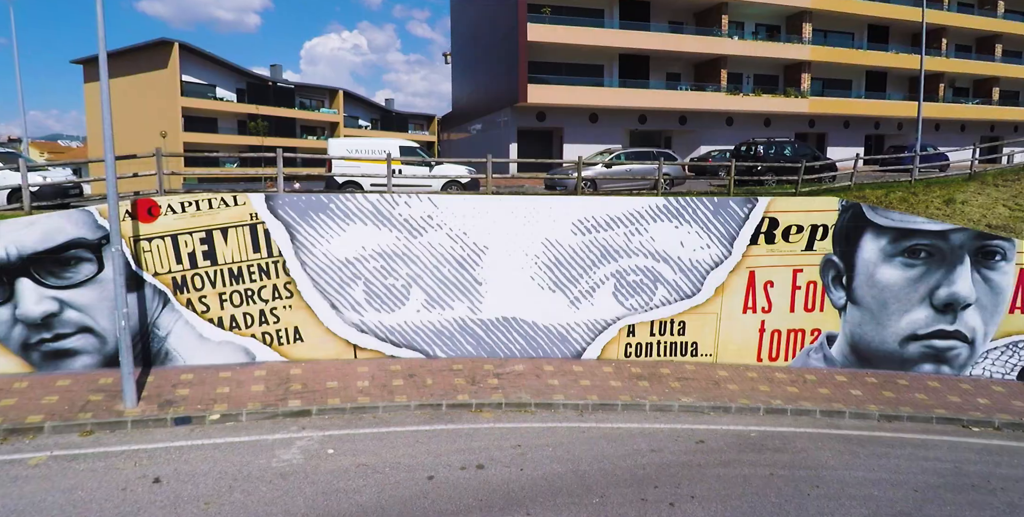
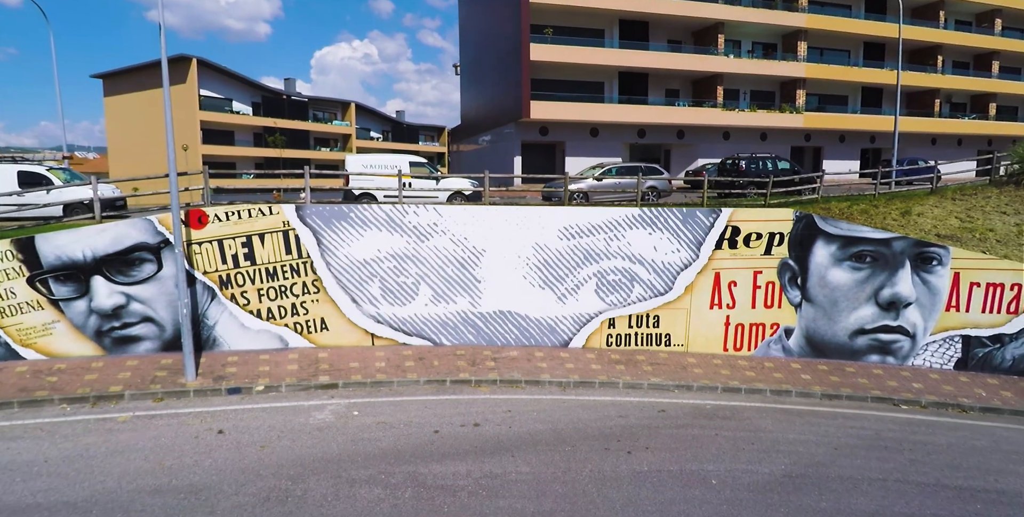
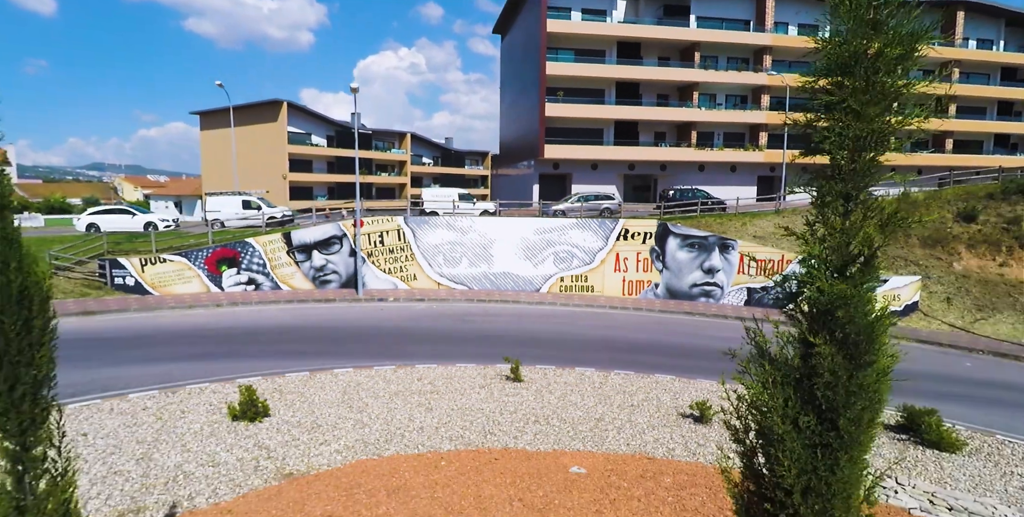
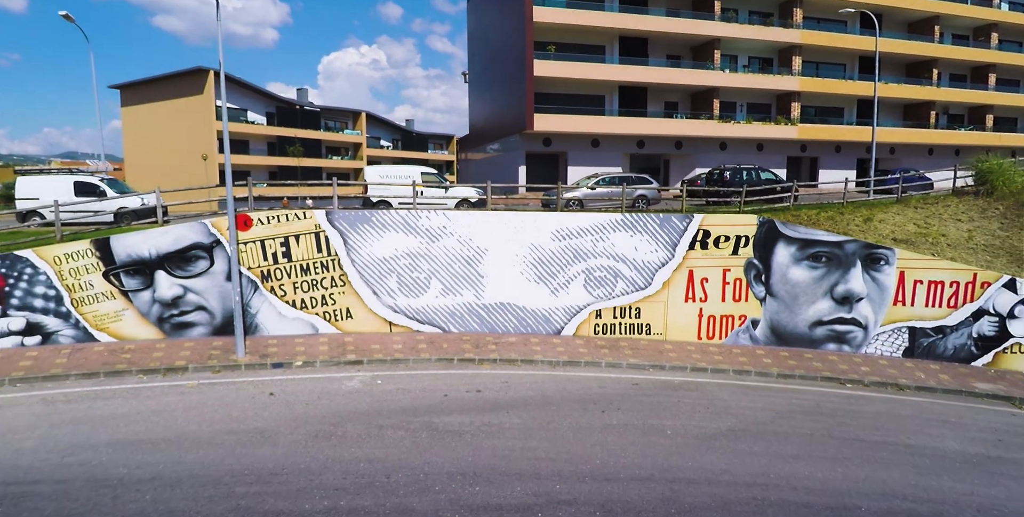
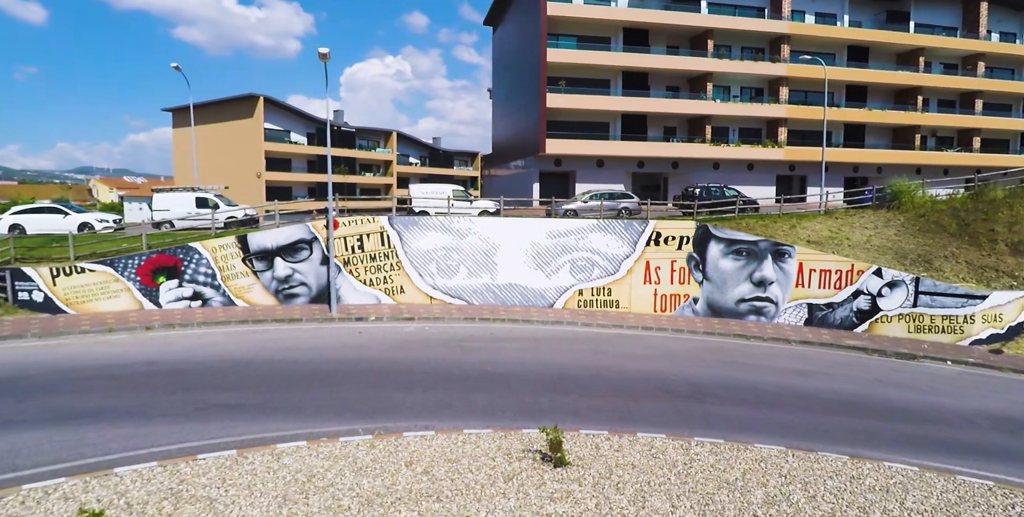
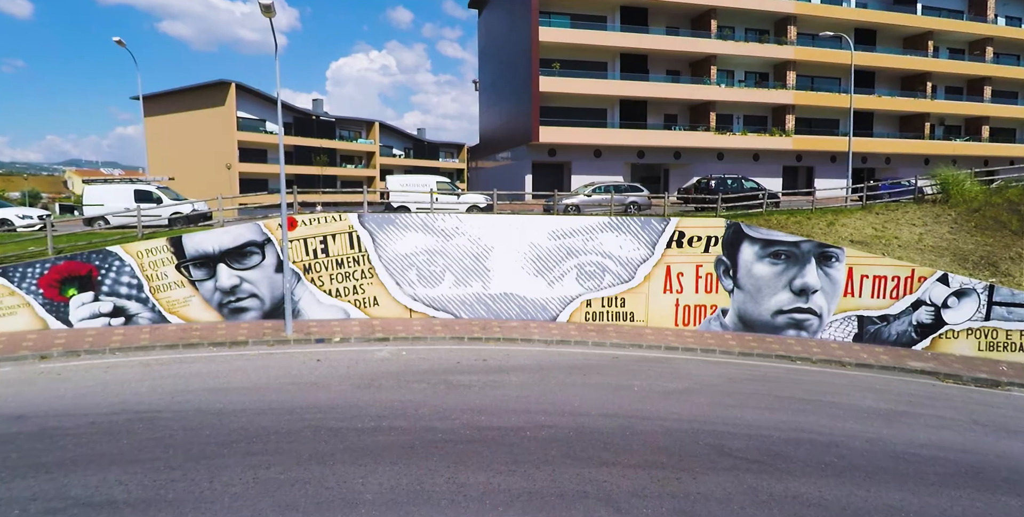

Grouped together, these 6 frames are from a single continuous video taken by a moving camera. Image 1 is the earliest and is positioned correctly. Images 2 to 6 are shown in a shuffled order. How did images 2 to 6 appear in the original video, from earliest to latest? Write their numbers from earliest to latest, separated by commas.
2, 4, 6, 5, 3
